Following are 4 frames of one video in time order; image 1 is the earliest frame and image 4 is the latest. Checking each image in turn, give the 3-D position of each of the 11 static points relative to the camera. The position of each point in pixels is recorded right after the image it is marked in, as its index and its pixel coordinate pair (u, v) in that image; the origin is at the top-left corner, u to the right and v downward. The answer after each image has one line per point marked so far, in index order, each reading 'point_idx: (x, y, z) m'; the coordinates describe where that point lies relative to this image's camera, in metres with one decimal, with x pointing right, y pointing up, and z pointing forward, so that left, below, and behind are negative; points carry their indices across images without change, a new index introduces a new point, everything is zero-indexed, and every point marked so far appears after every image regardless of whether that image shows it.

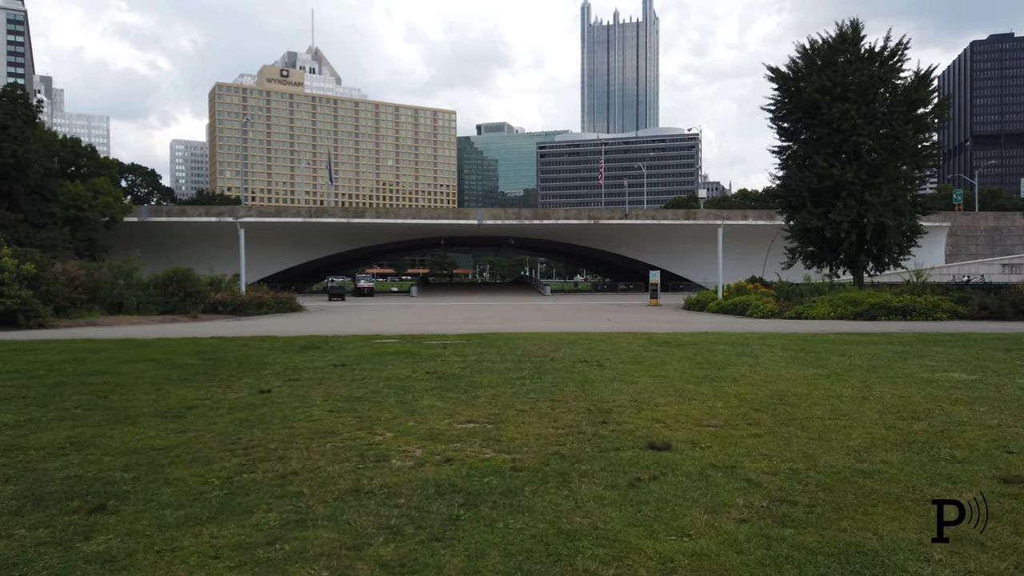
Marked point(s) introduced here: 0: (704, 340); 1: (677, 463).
0: (+3.3, -0.9, +12.9) m
1: (+1.0, -1.1, +4.6) m
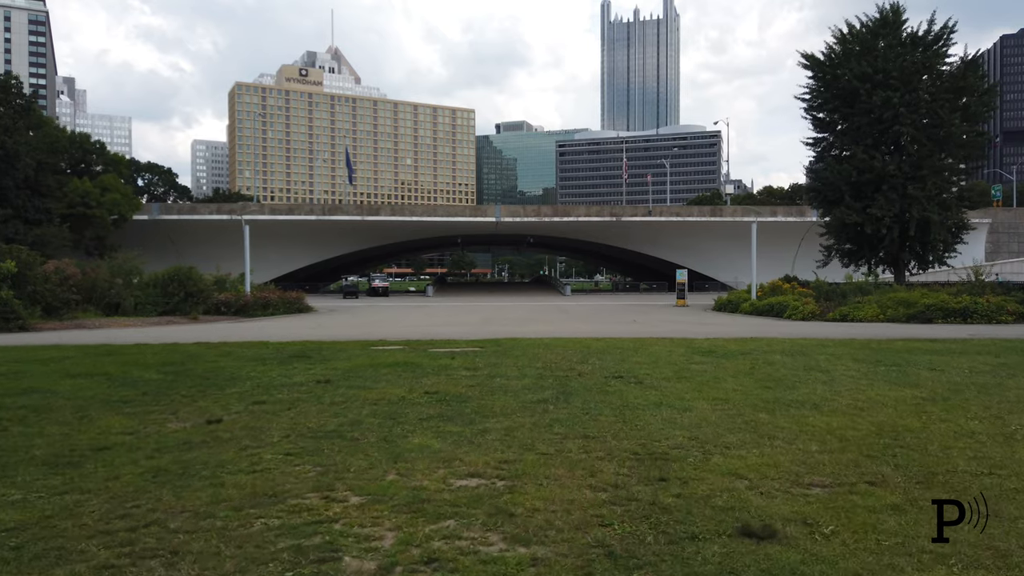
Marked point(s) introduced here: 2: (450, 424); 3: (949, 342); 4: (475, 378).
0: (+3.5, -0.9, +11.1) m
1: (+1.1, -1.1, +2.9) m
2: (-0.5, -1.0, +5.8) m
3: (+6.9, -0.9, +12.0) m
4: (-0.4, -1.0, +8.1) m
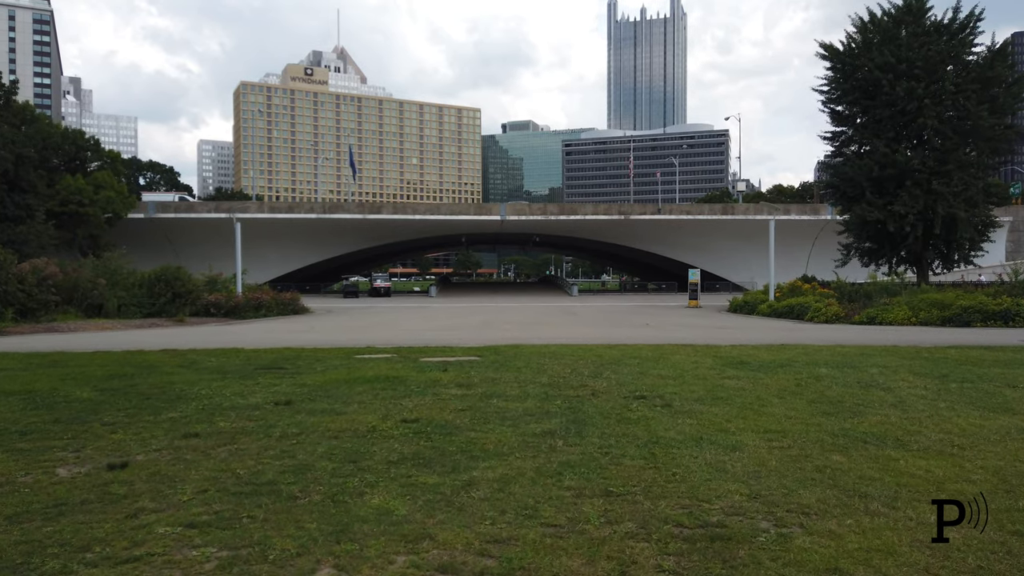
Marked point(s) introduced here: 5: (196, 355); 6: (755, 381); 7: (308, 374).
0: (+3.6, -0.9, +9.6) m
1: (+1.0, -1.1, +1.4) m
2: (-0.5, -1.1, +4.4) m
3: (+7.0, -0.9, +10.6) m
4: (-0.4, -1.0, +6.7) m
5: (-4.6, -1.0, +11.0) m
6: (+2.5, -1.0, +7.9) m
7: (-2.3, -1.0, +8.6) m
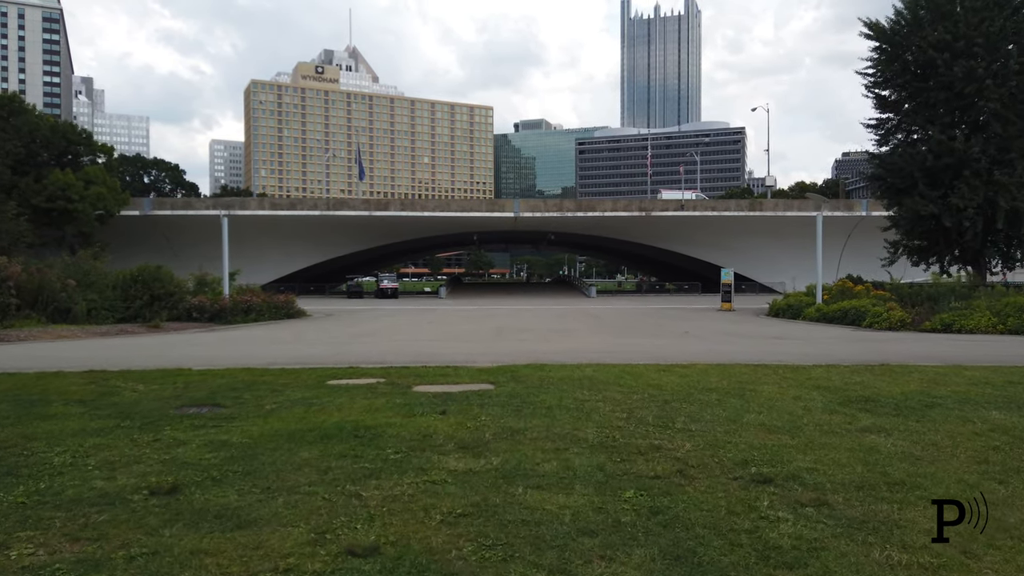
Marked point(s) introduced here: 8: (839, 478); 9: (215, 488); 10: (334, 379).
0: (+3.8, -1.0, +6.8) m
1: (+1.1, -1.1, -1.3) m
2: (-0.3, -1.1, +1.7) m
3: (+7.2, -0.9, +7.7) m
4: (-0.2, -1.0, +4.0) m
5: (-4.3, -1.0, +8.3) m
6: (+2.7, -1.0, +5.1) m
7: (-2.1, -1.0, +5.9) m
8: (+1.8, -1.0, +4.2) m
9: (-1.6, -1.1, +4.1) m
10: (-2.0, -1.0, +8.5) m
